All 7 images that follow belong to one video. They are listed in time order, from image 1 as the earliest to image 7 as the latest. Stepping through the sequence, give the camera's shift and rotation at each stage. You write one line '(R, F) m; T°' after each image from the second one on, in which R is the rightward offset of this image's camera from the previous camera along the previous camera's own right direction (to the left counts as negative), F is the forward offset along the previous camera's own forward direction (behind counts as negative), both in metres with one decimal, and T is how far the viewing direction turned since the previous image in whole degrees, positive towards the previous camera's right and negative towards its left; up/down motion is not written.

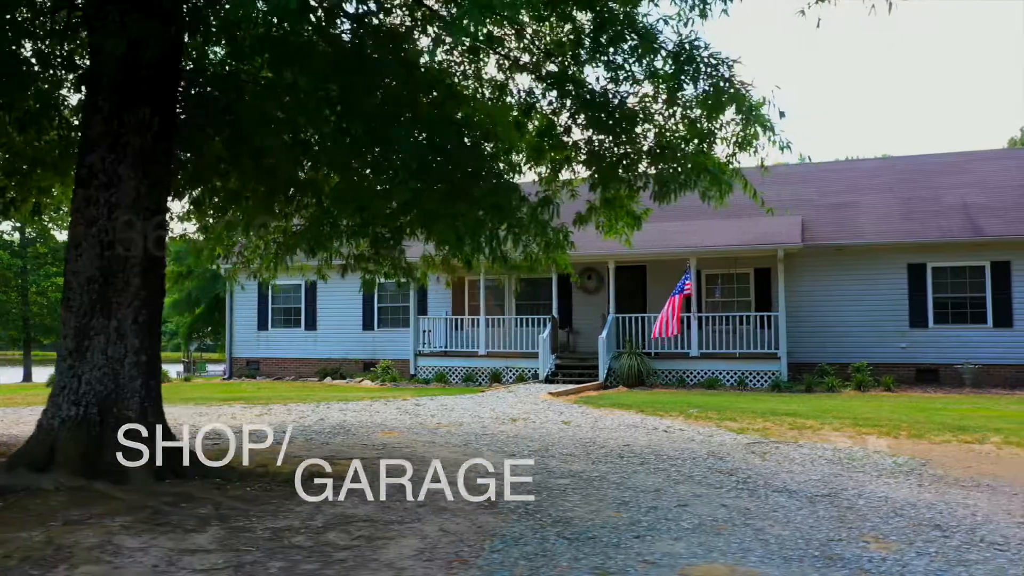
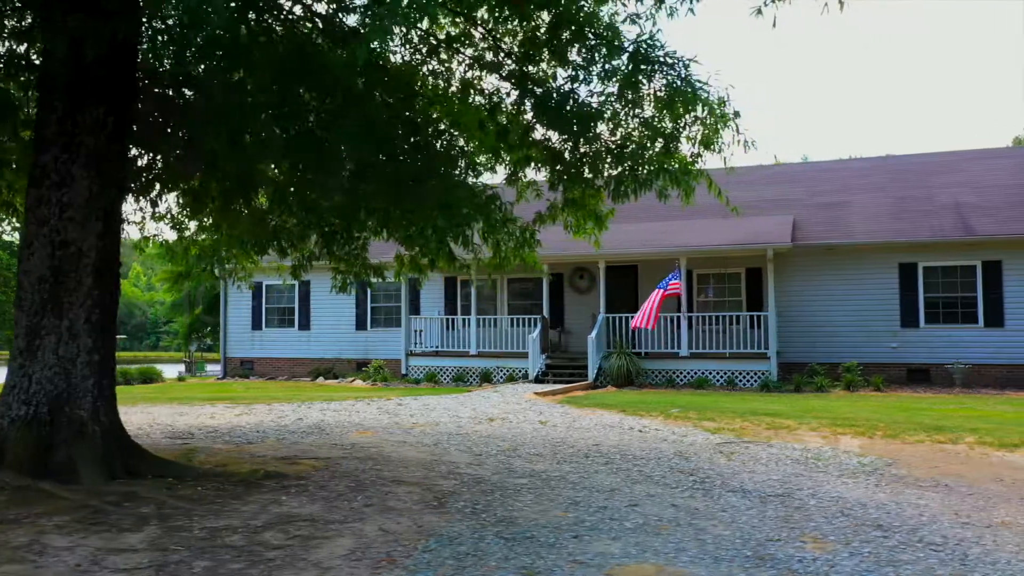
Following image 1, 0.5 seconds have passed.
(+0.4, 0.0) m; 0°
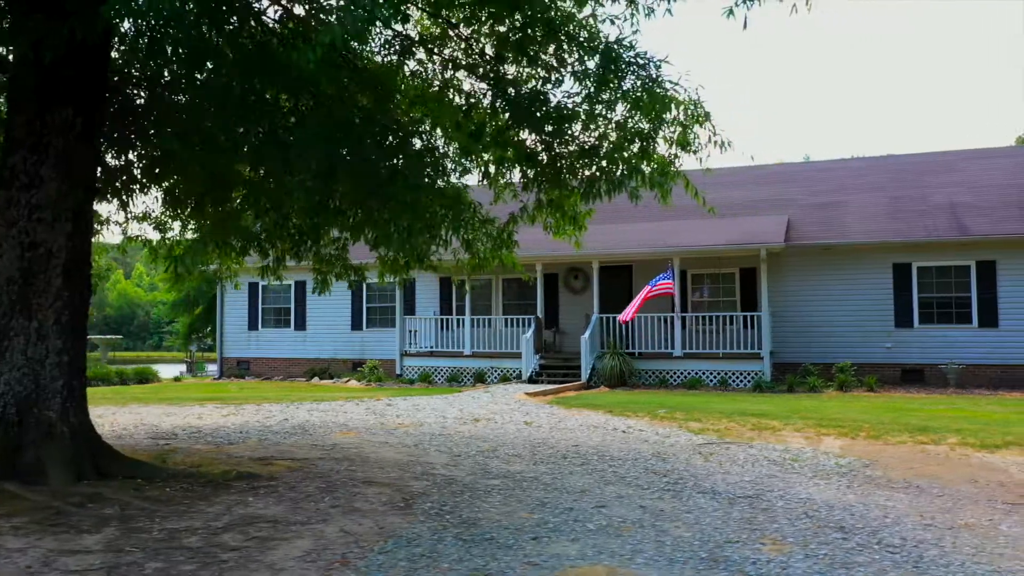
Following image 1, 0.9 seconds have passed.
(+0.3, 0.0) m; 0°
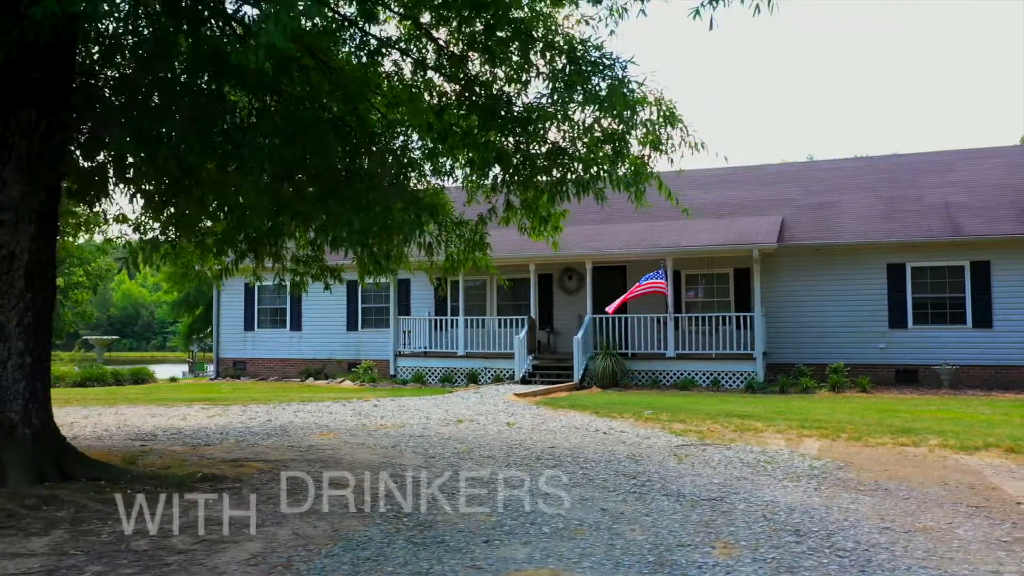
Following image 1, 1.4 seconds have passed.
(+0.3, 0.0) m; 0°
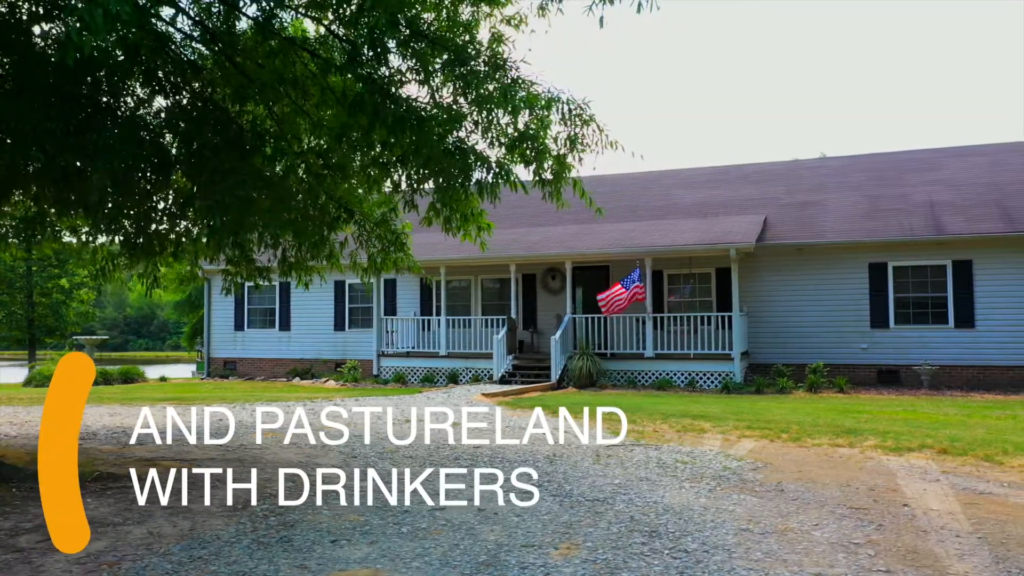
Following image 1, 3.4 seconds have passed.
(+1.0, 0.0) m; -1°
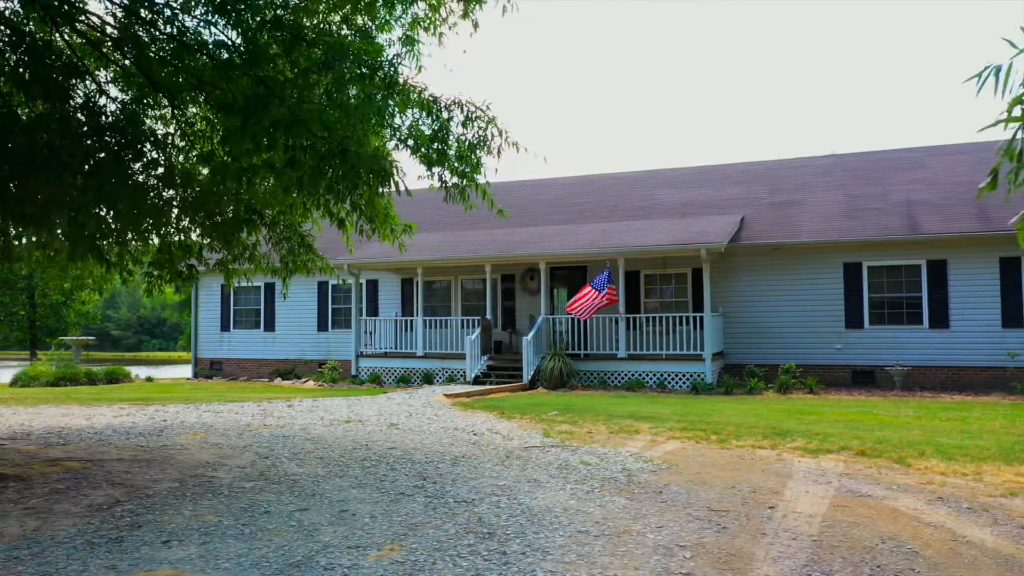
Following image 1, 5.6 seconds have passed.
(+1.1, 0.0) m; -1°
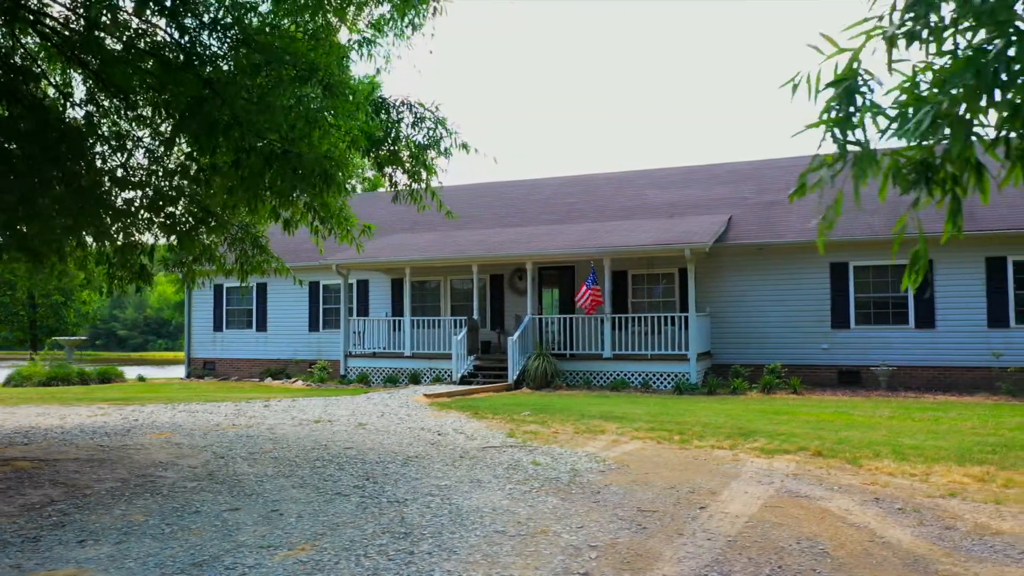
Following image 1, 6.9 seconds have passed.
(+0.5, 0.0) m; 0°
